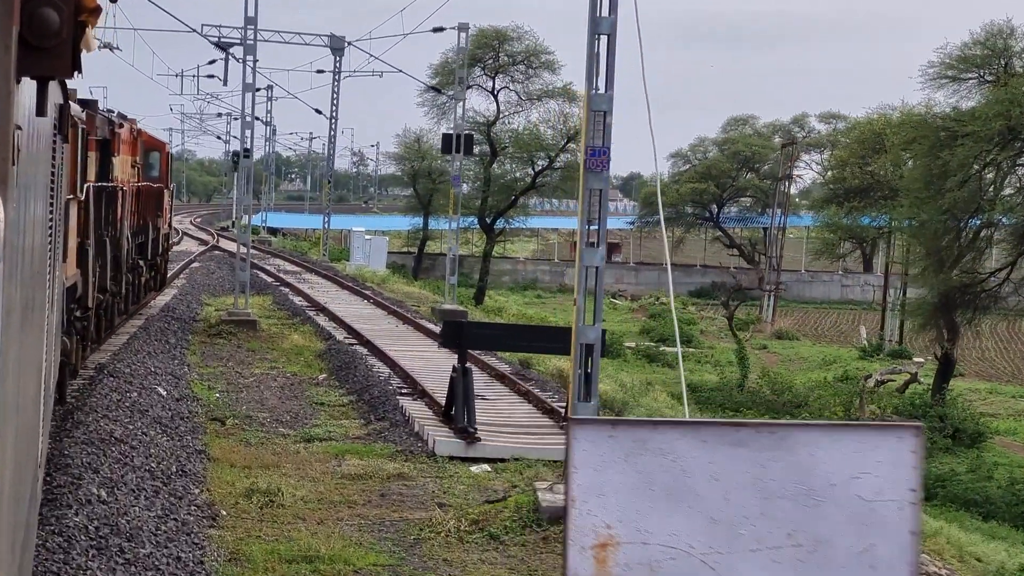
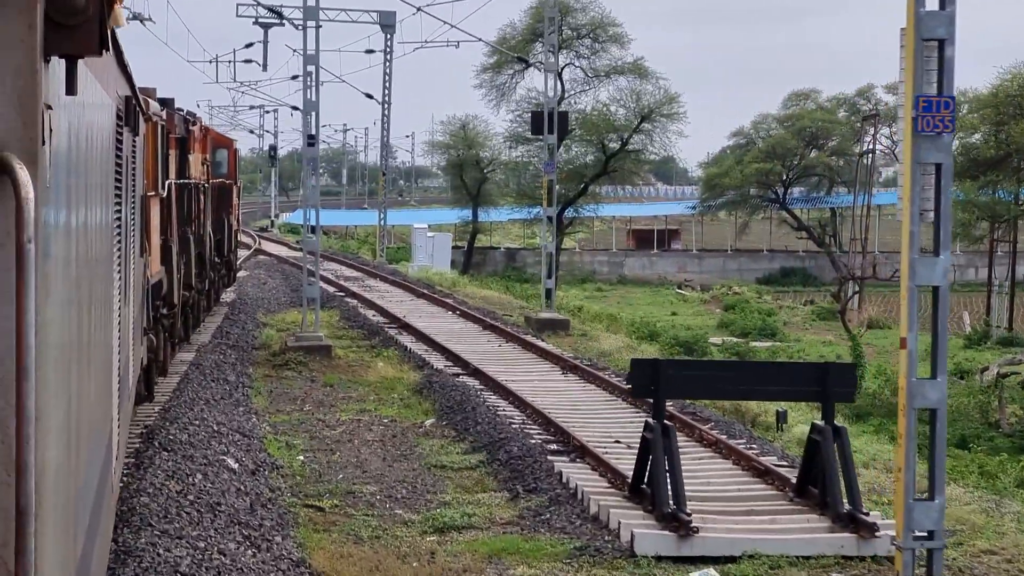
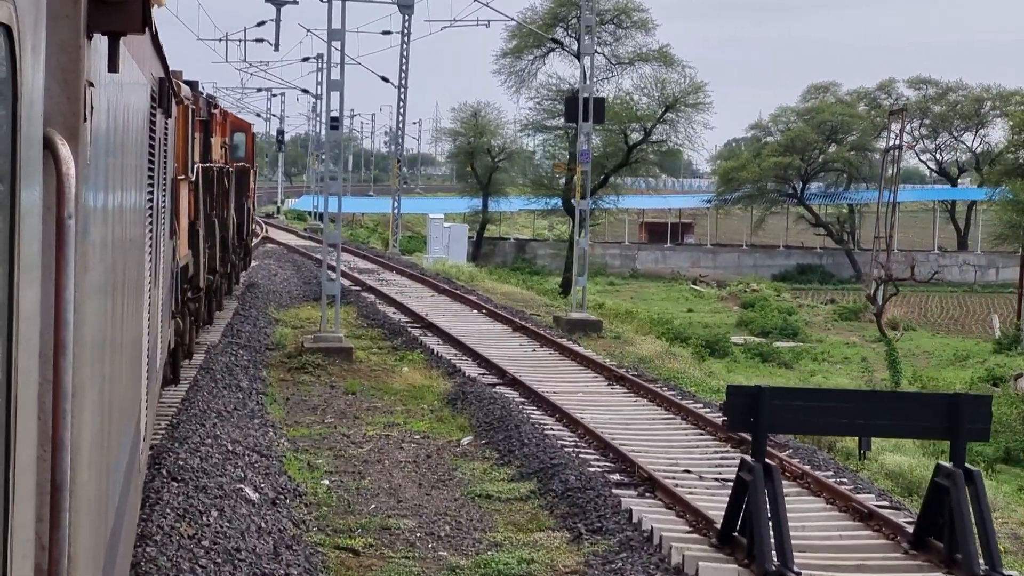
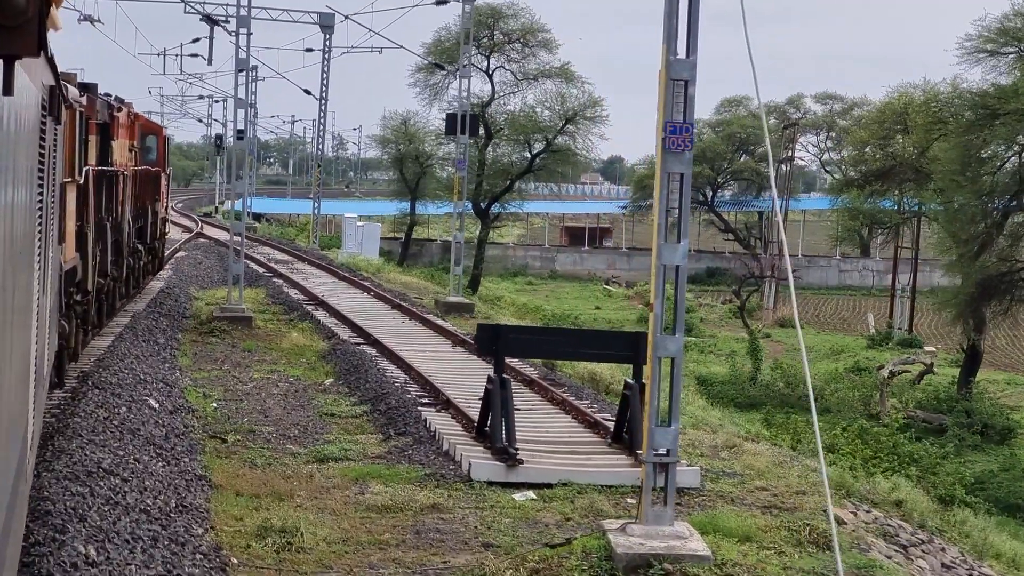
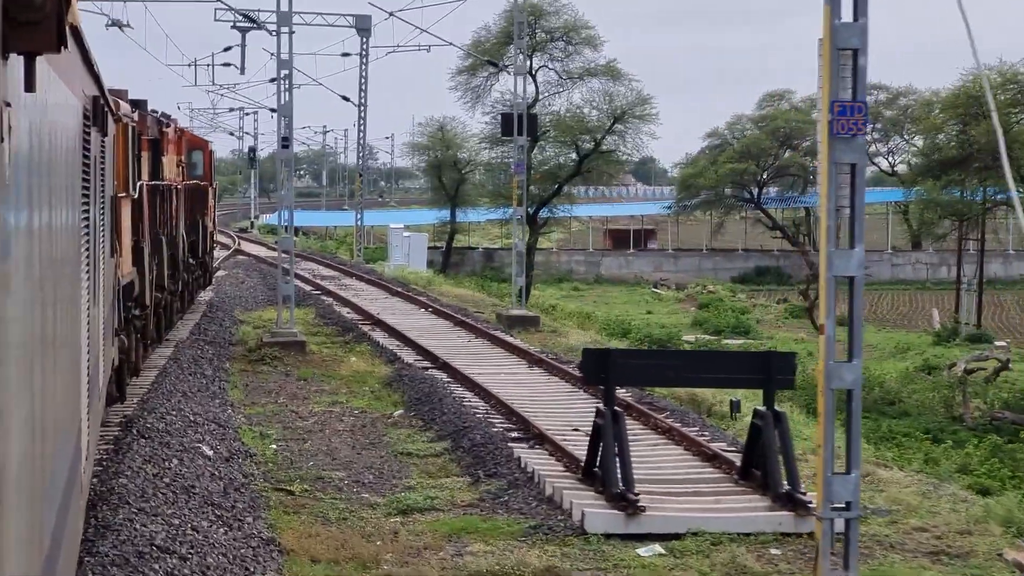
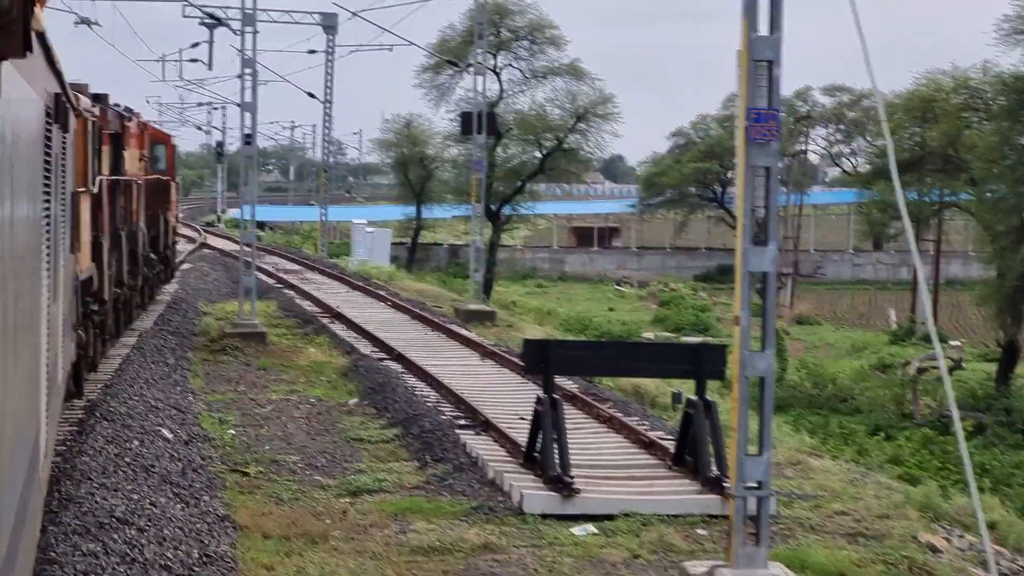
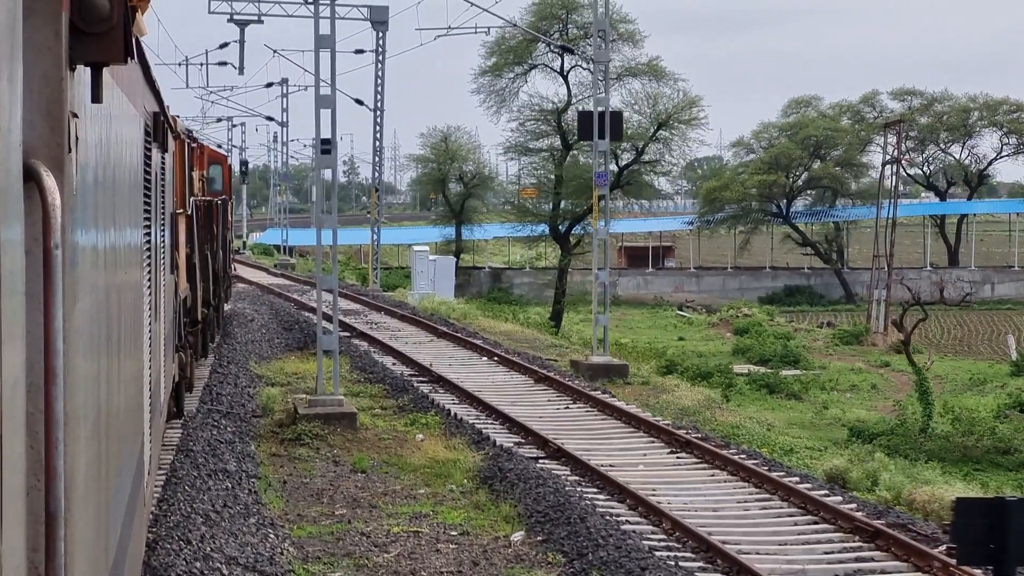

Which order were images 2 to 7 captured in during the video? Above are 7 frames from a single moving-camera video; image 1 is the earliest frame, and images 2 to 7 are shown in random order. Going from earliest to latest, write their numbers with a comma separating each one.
4, 6, 5, 2, 3, 7
